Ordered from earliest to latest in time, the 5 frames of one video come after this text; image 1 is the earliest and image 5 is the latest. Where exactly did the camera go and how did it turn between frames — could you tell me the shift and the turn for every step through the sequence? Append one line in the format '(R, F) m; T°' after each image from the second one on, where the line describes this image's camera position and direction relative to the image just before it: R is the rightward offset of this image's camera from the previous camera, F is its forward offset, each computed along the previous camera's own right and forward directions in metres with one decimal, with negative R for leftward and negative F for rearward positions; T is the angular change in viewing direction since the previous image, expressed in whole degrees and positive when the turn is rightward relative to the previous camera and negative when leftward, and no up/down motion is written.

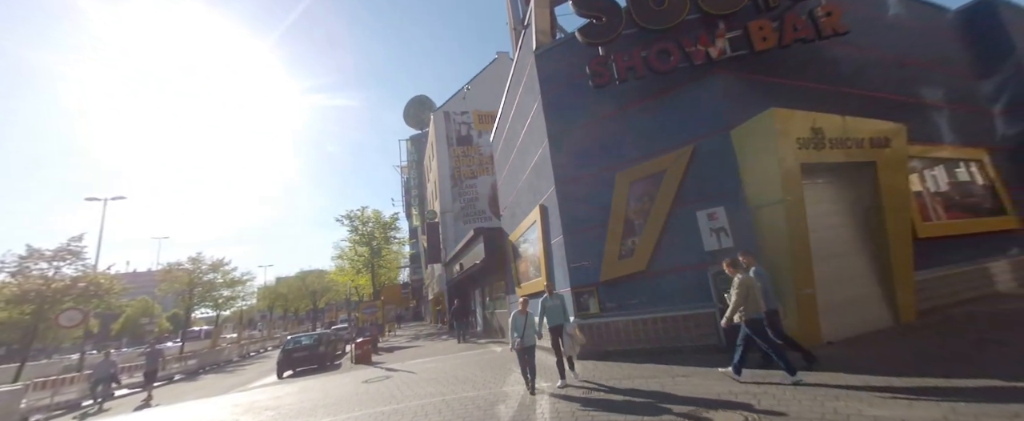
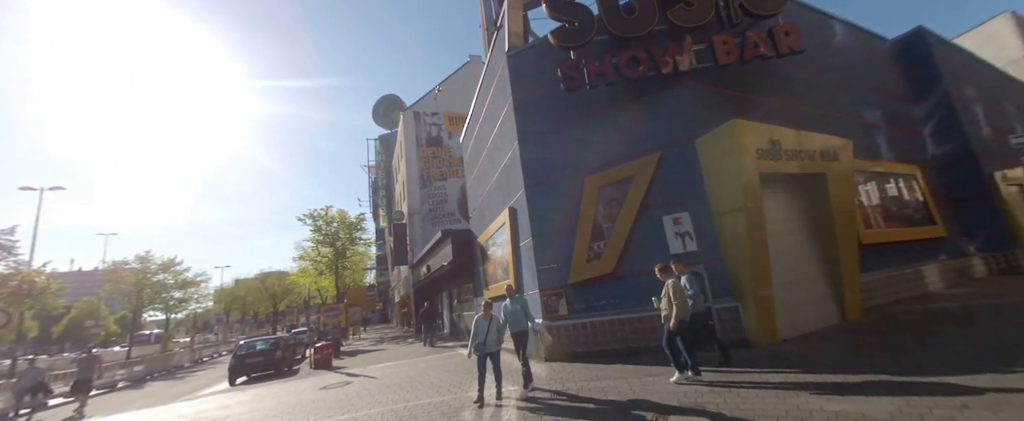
(0.0, +0.1) m; +4°
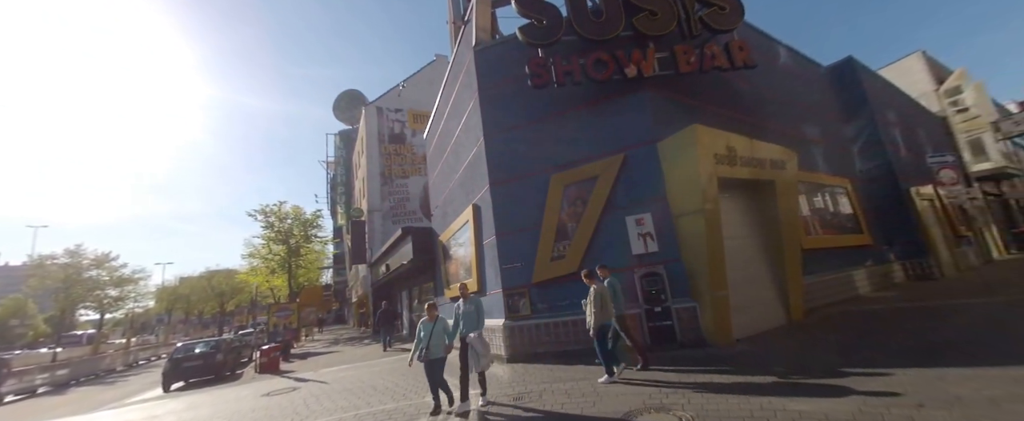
(0.0, +0.2) m; +5°
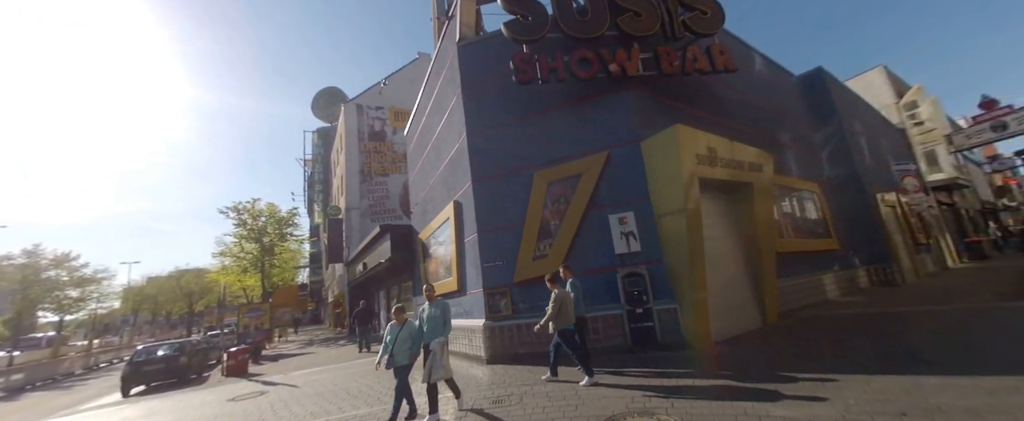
(0.0, +0.2) m; +3°
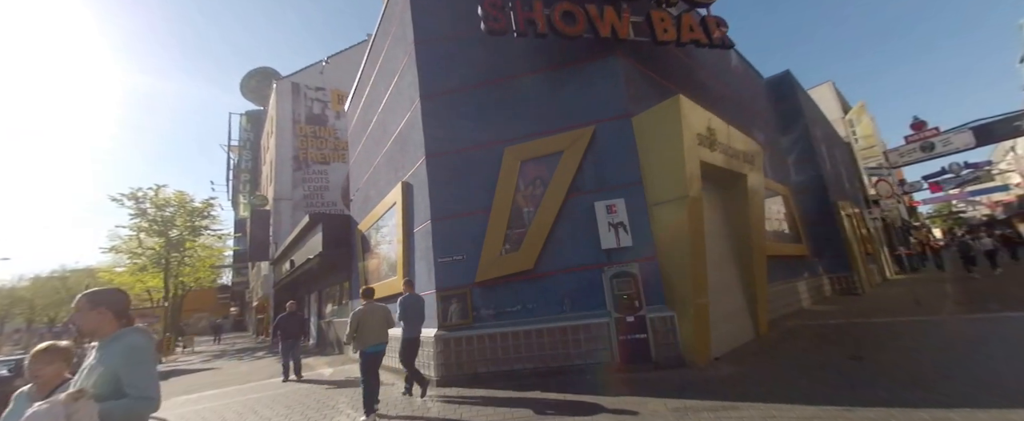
(-0.3, +1.7) m; +7°
